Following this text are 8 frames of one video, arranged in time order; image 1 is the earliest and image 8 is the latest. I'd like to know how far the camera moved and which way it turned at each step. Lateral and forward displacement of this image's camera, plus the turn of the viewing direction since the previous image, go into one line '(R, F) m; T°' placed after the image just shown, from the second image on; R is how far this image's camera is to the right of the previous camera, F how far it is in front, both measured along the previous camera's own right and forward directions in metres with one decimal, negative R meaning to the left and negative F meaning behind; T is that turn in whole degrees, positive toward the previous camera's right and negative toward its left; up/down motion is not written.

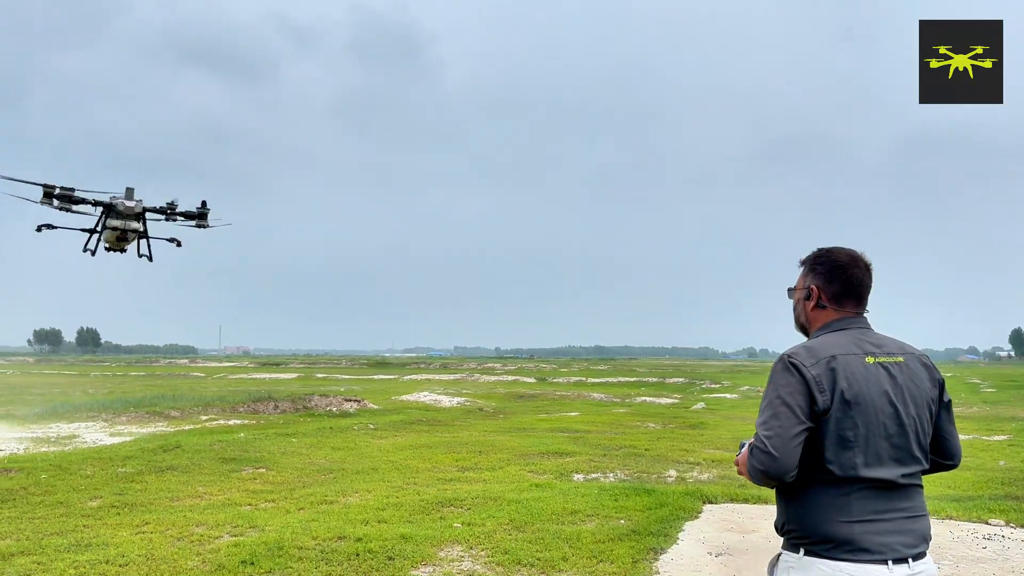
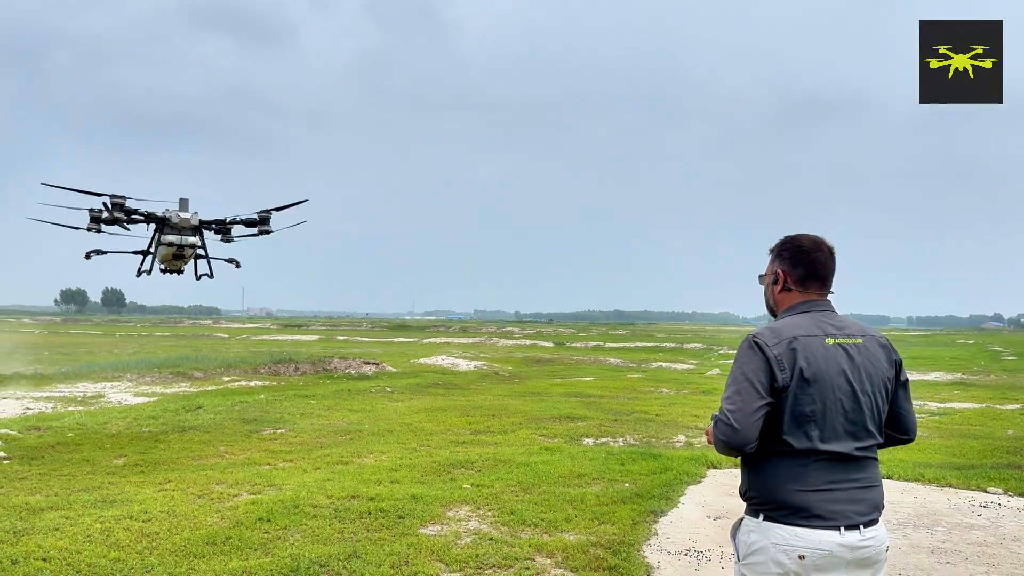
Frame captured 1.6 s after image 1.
(+1.0, -1.1) m; -1°
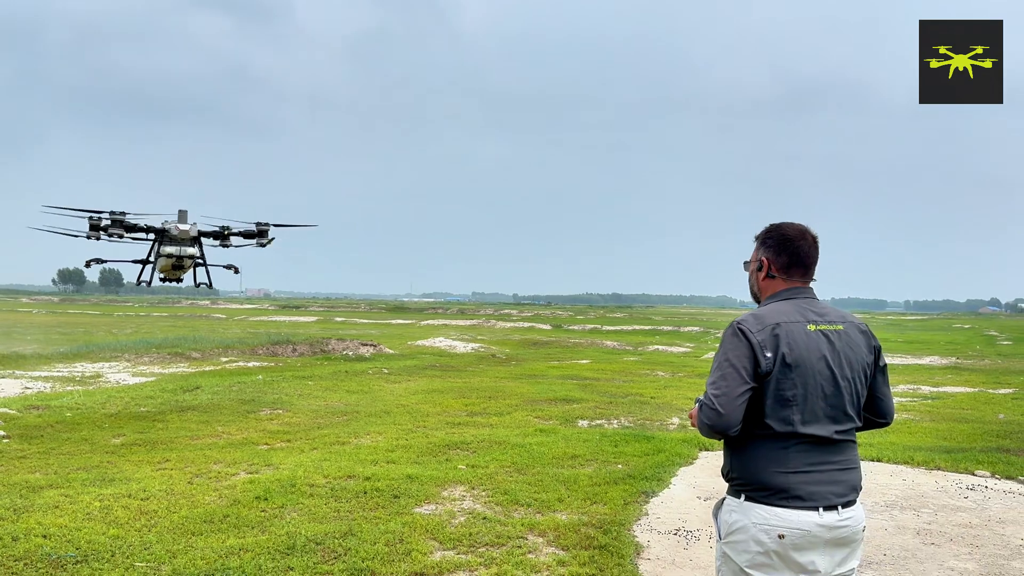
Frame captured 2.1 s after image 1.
(+0.2, -0.3) m; 0°
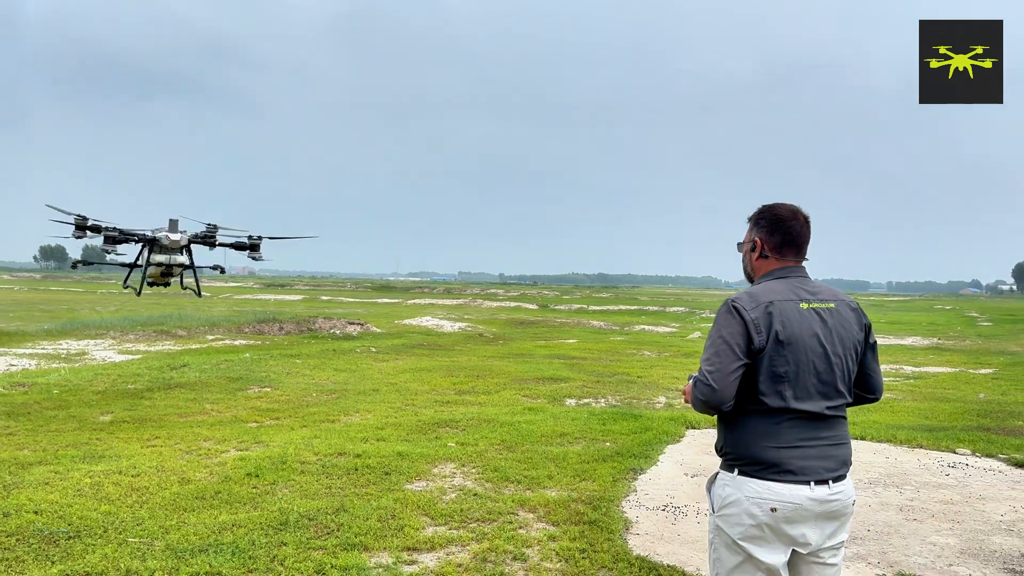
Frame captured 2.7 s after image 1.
(-0.3, 0.0) m; +1°
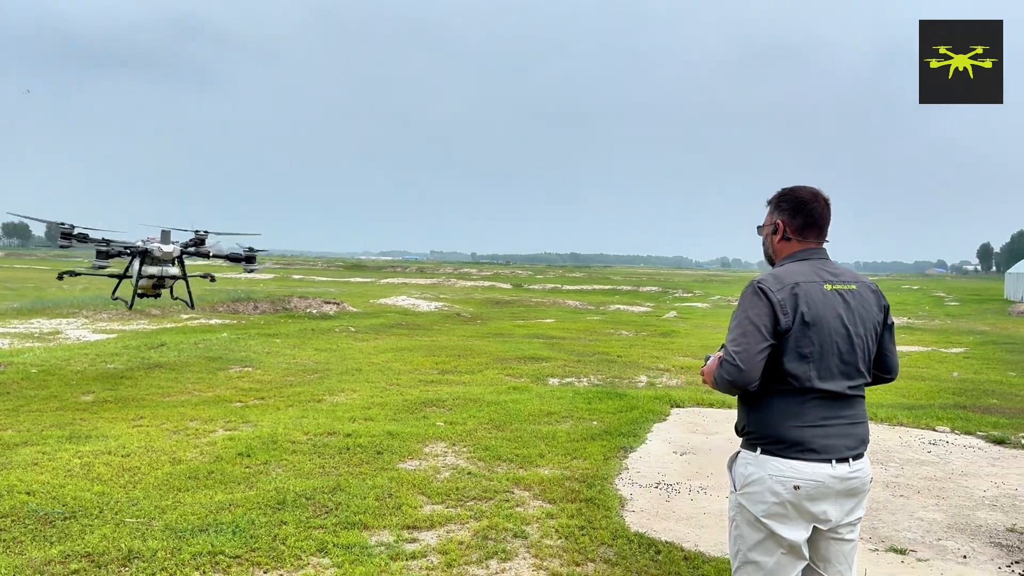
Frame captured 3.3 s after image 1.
(-1.3, +0.1) m; +2°
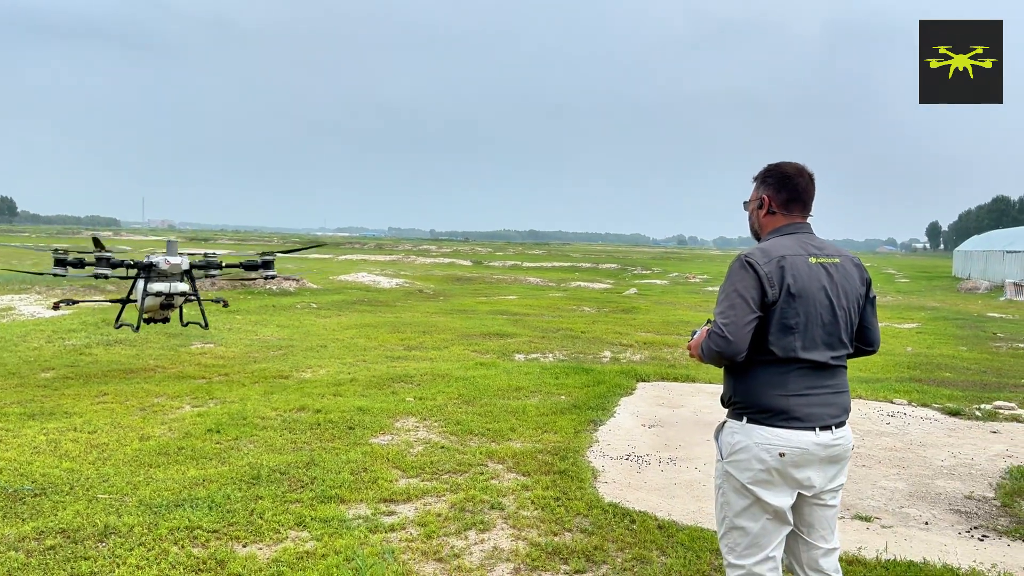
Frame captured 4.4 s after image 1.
(-0.8, +0.1) m; +3°
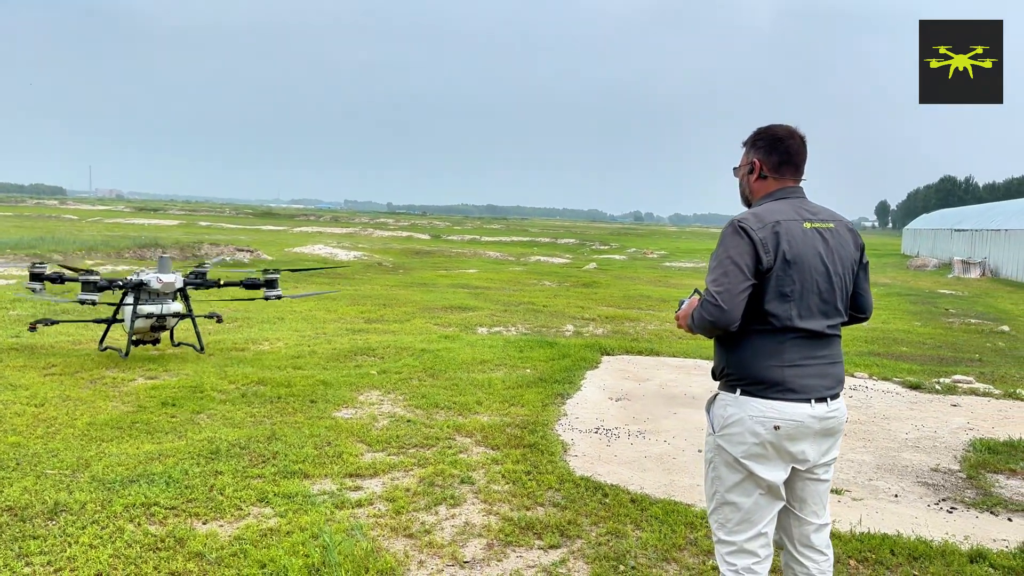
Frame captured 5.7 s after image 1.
(-0.7, +1.1) m; +3°
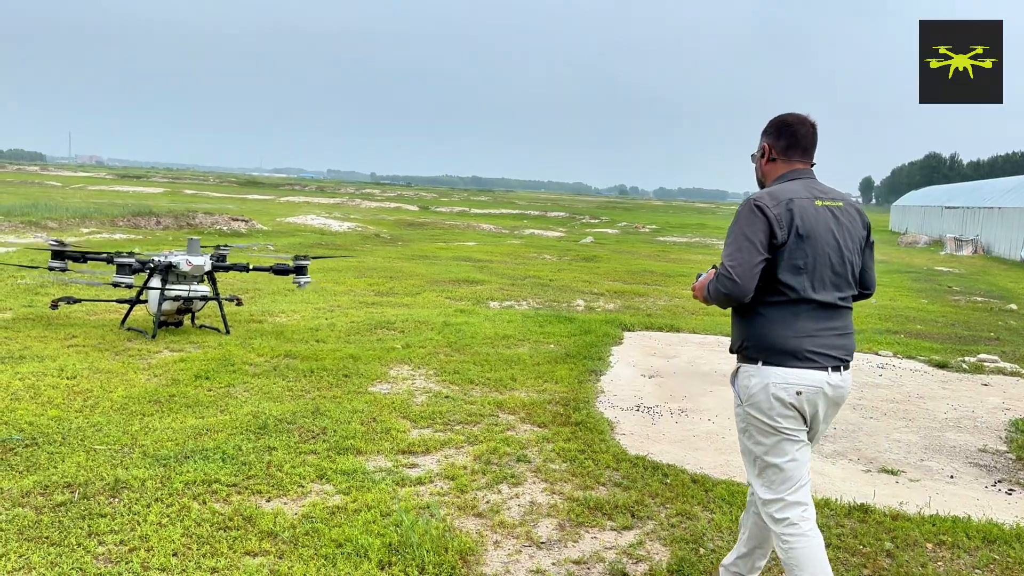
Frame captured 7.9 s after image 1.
(-4.2, +1.0) m; +1°
